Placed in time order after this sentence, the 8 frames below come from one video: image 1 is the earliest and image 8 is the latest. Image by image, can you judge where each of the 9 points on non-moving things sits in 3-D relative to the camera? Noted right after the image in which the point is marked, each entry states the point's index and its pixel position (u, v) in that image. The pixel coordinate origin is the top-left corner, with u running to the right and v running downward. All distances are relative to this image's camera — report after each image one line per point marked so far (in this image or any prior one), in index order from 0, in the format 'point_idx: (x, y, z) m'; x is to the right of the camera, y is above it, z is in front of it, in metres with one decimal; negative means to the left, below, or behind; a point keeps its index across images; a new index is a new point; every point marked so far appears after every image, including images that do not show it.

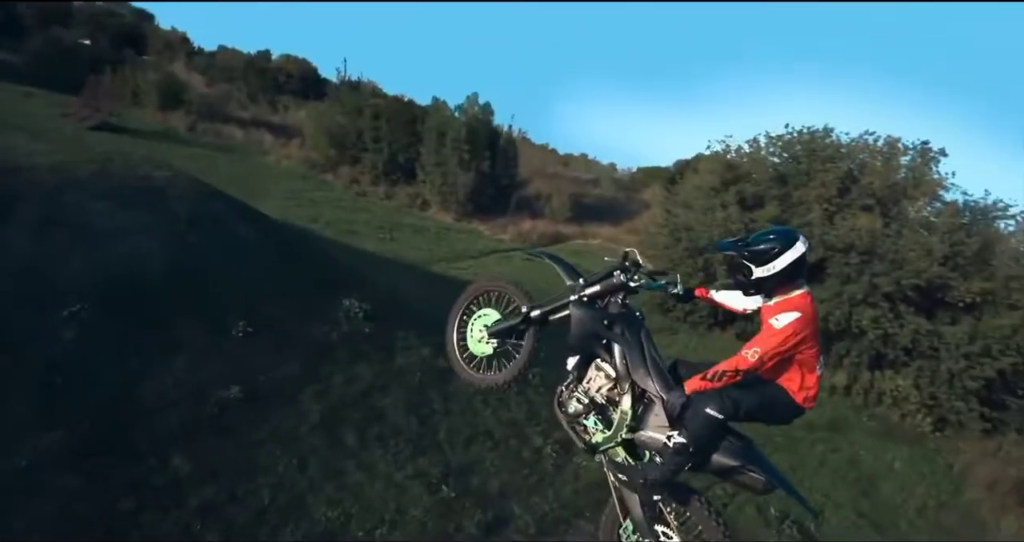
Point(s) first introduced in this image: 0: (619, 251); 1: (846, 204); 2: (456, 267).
0: (+3.3, +0.6, +18.3) m
1: (+7.3, +1.5, +12.8) m
2: (-1.3, +0.1, +14.2) m
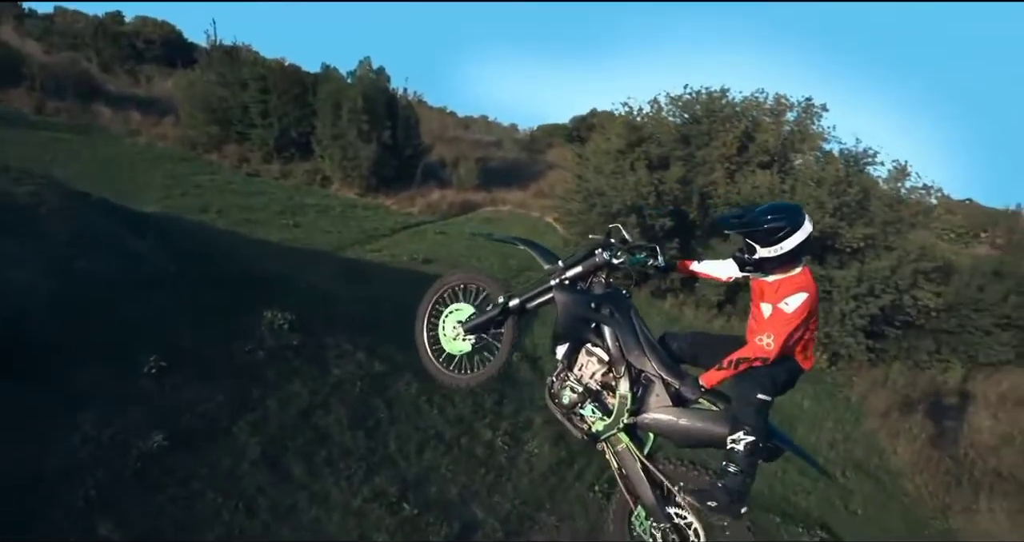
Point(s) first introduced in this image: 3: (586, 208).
0: (+0.5, +1.7, +18.3) m
1: (+5.4, +2.5, +13.5) m
2: (-3.3, +0.5, +13.6) m
3: (+1.9, +1.5, +14.7) m
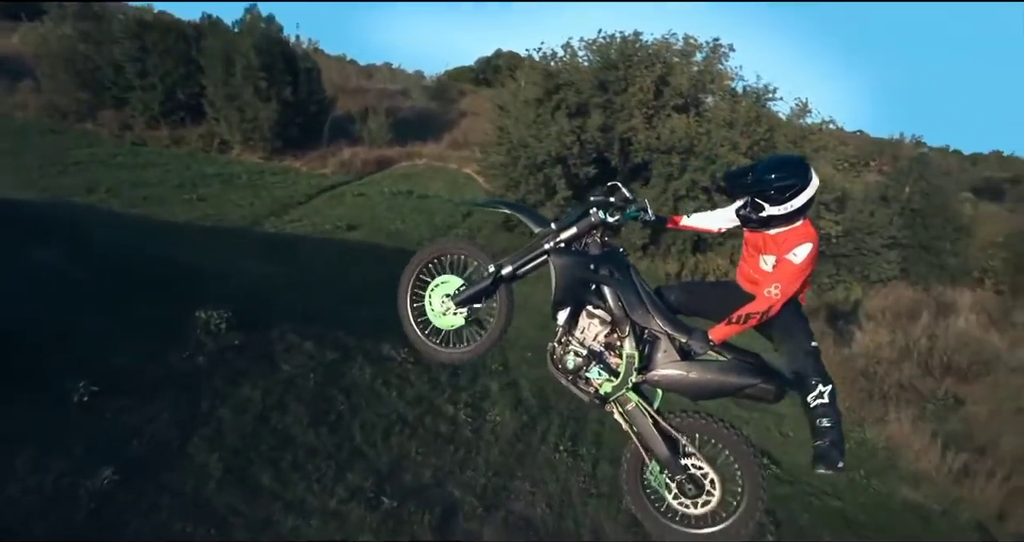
0: (-2.0, +3.1, +17.9) m
1: (+3.5, +3.9, +13.7) m
2: (-4.9, +1.1, +12.8) m
3: (0.0, +2.7, +14.6) m
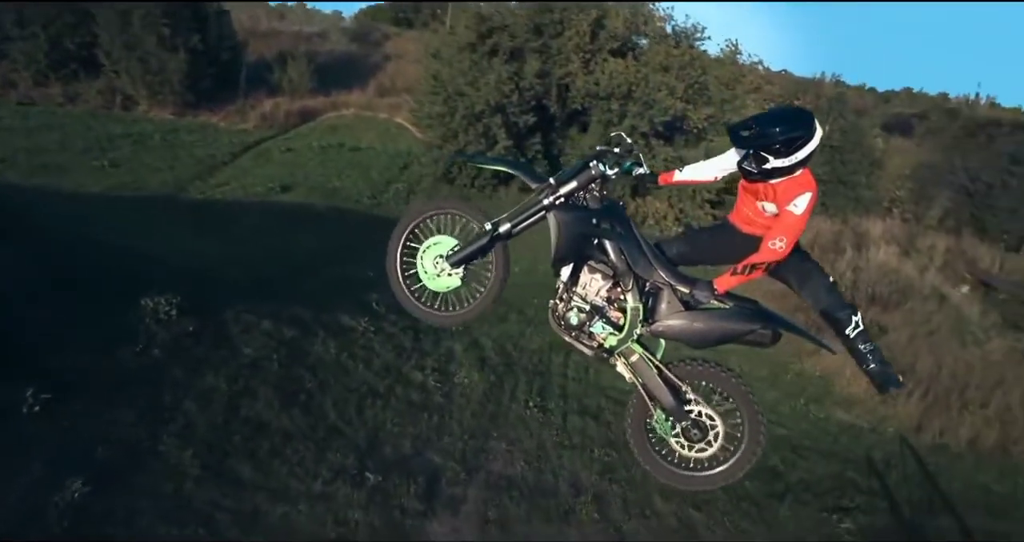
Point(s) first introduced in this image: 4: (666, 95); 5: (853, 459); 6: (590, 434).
0: (-3.9, +4.4, +17.1) m
1: (+2.0, +5.2, +13.6) m
2: (-6.1, +1.8, +11.9) m
3: (-1.5, +3.9, +14.1) m
4: (+3.4, +3.9, +12.8) m
5: (+4.2, -2.3, +7.2) m
6: (+0.9, -1.9, +6.8) m
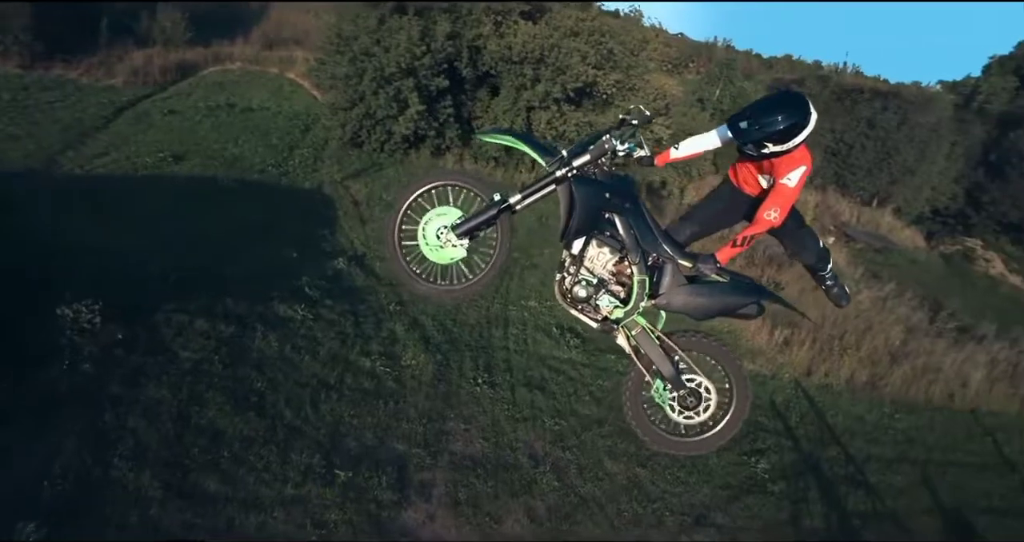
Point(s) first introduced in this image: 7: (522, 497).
0: (-6.5, +5.3, +15.8) m
1: (-0.1, +6.0, +13.4) m
2: (-7.6, +2.1, +10.6) m
3: (-3.6, +4.6, +13.4) m
4: (+1.5, +4.7, +13.0) m
5: (+3.5, -1.9, +8.2) m
6: (+0.3, -1.7, +7.2) m
7: (+0.1, -2.3, +5.9) m
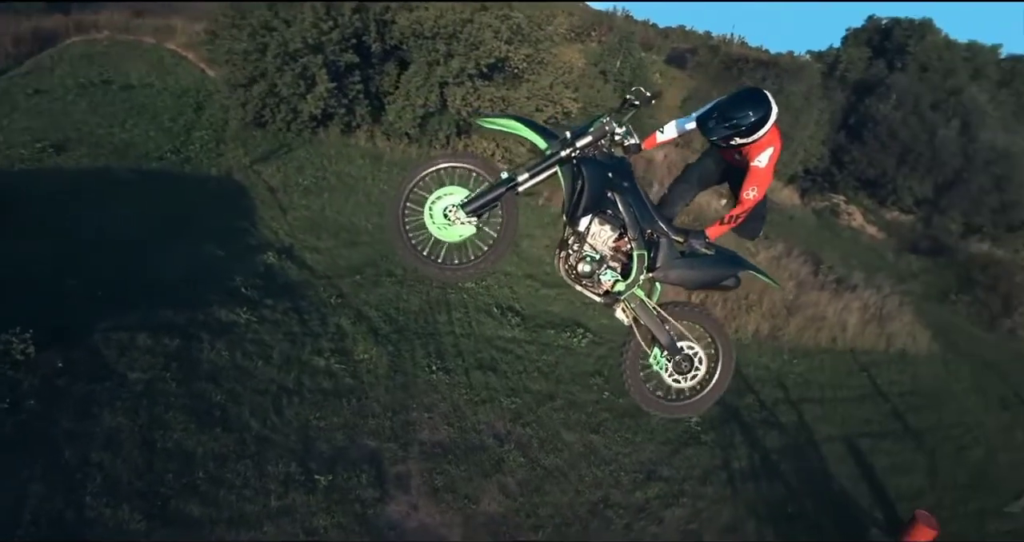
0: (-8.9, +5.5, +14.3) m
1: (-2.2, +6.5, +13.0) m
2: (-8.9, +1.9, +9.2) m
3: (-5.6, +4.8, +12.5) m
4: (-0.5, +5.3, +13.0) m
5: (+2.7, -1.4, +9.1) m
6: (-0.3, -1.5, +7.6) m
7: (-0.2, -2.2, +6.2) m
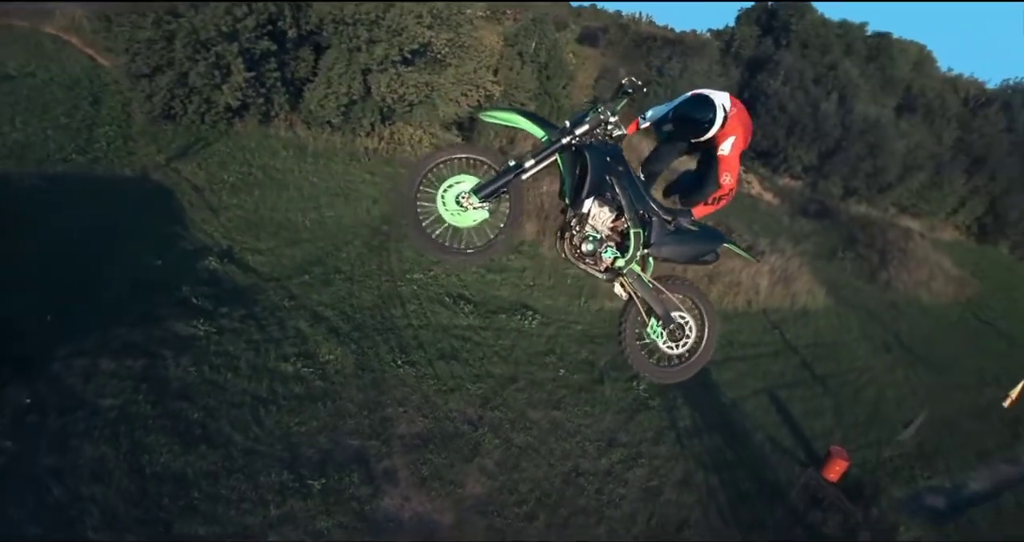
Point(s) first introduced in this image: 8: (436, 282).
0: (-10.7, +5.2, +12.9) m
1: (-4.0, +6.6, +12.5) m
2: (-9.7, +1.5, +8.0) m
3: (-7.1, +4.7, +11.6) m
4: (-2.2, +5.6, +12.9) m
5: (+1.9, -1.1, +9.9) m
6: (-0.7, -1.4, +7.9) m
7: (-0.4, -2.2, +6.6) m
8: (-1.2, -0.2, +9.5) m
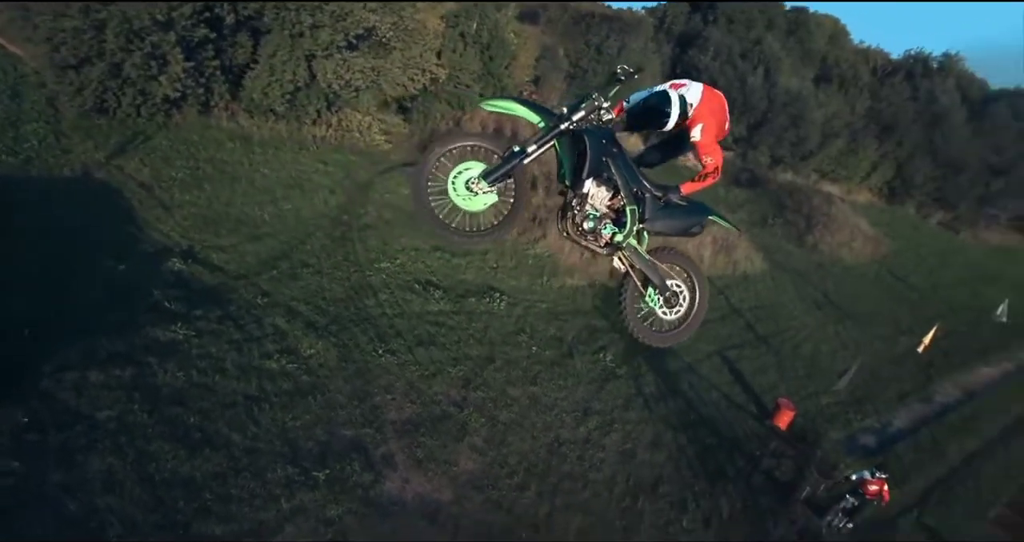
0: (-11.9, +5.0, +11.8) m
1: (-5.2, +6.8, +12.1) m
2: (-10.1, +1.2, +7.2) m
3: (-8.1, +4.7, +10.9) m
4: (-3.4, +5.8, +12.7) m
5: (+1.4, -0.7, +10.4) m
6: (-1.1, -1.2, +8.2) m
7: (-0.6, -2.0, +7.0) m
8: (-1.8, 0.0, +9.7) m
